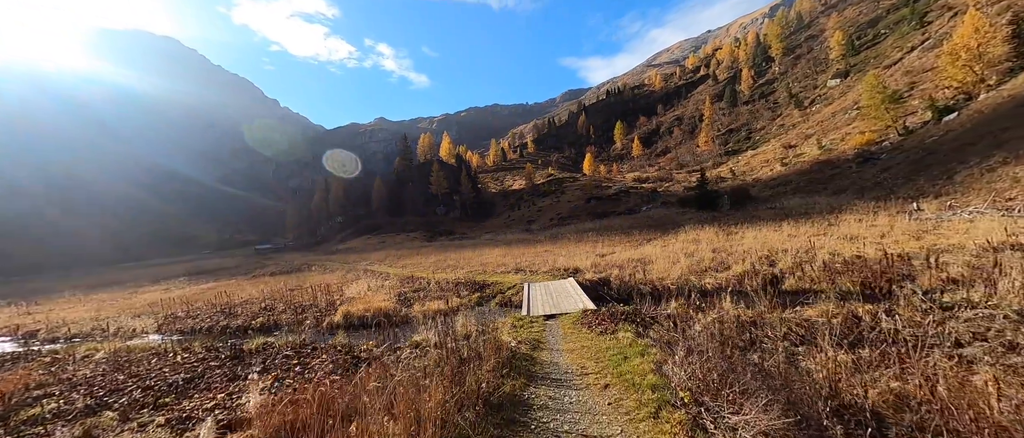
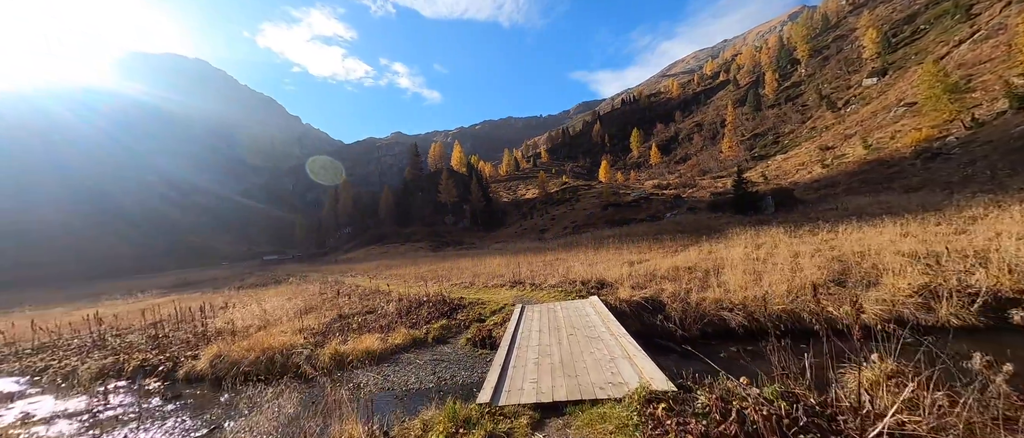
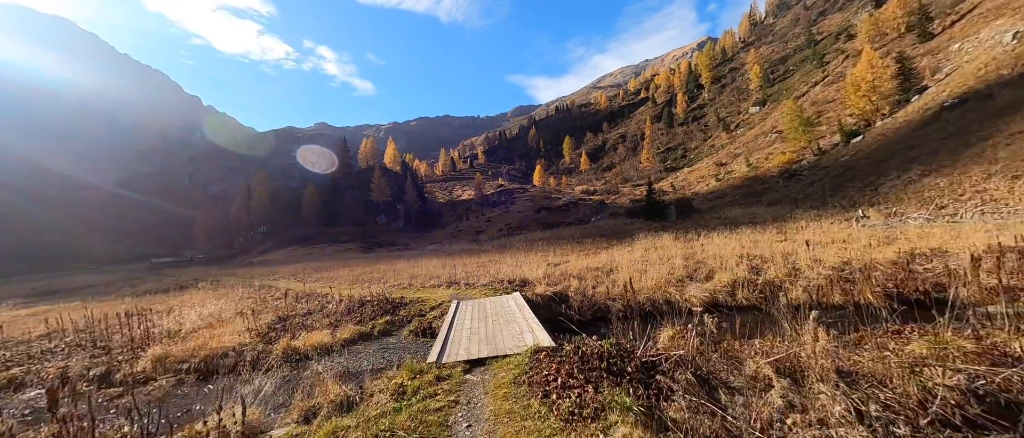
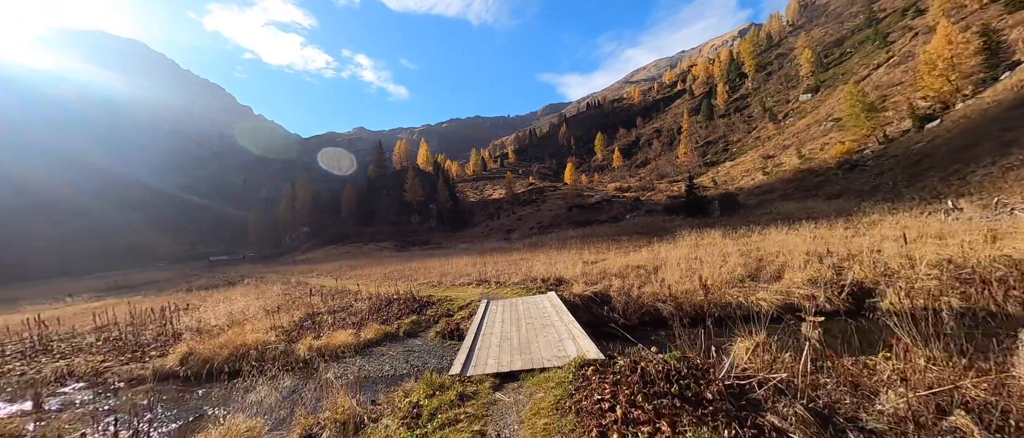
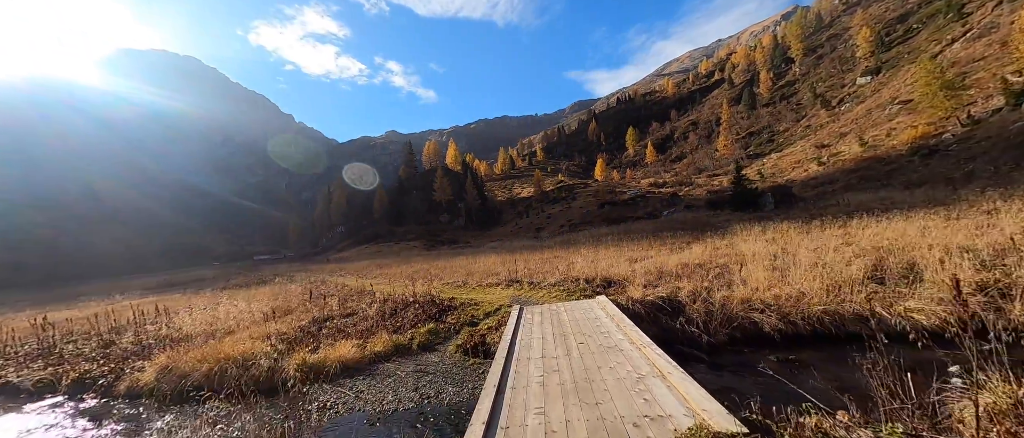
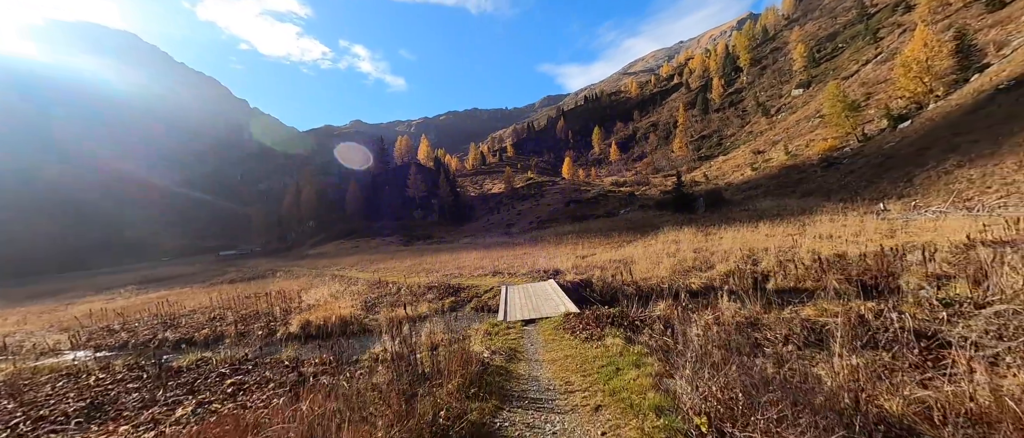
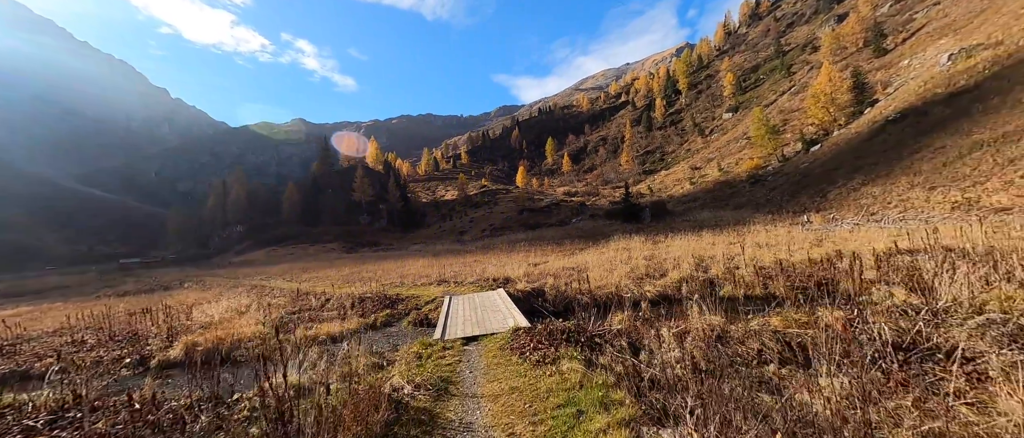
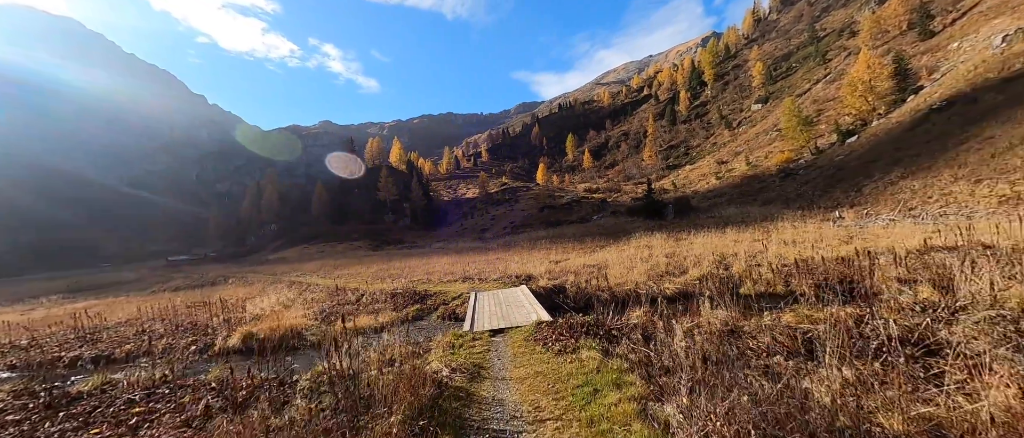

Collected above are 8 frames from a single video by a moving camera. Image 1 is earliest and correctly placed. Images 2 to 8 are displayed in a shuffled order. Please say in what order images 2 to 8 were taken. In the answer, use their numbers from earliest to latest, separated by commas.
6, 8, 7, 3, 4, 2, 5
